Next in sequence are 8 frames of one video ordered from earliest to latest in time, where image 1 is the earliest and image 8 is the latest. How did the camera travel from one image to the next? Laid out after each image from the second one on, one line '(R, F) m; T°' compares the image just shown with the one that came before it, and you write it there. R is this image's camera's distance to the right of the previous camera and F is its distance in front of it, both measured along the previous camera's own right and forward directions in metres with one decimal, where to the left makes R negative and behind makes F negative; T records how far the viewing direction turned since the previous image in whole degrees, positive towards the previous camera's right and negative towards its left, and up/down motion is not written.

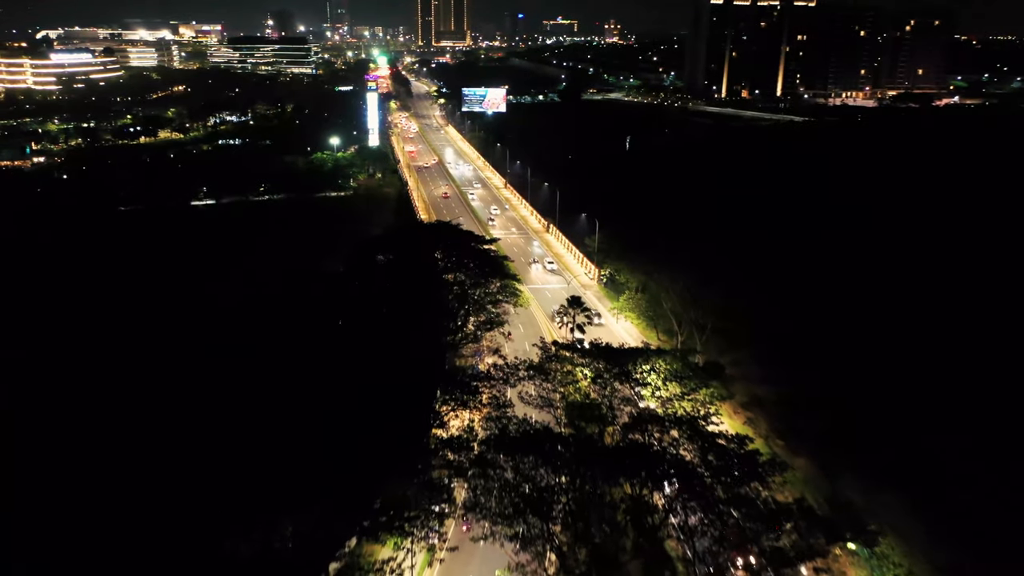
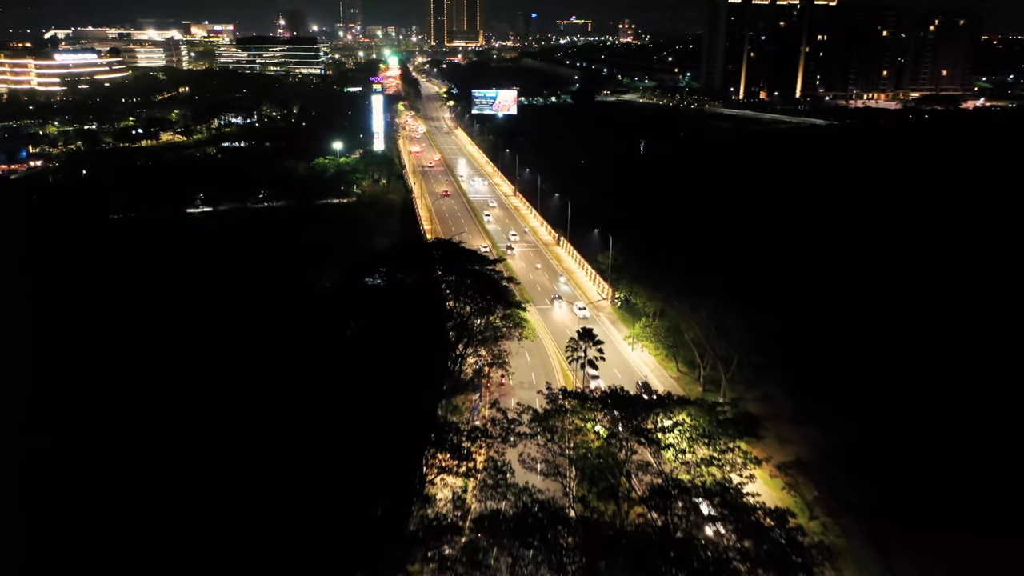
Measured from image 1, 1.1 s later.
(+0.2, +2.3) m; -1°
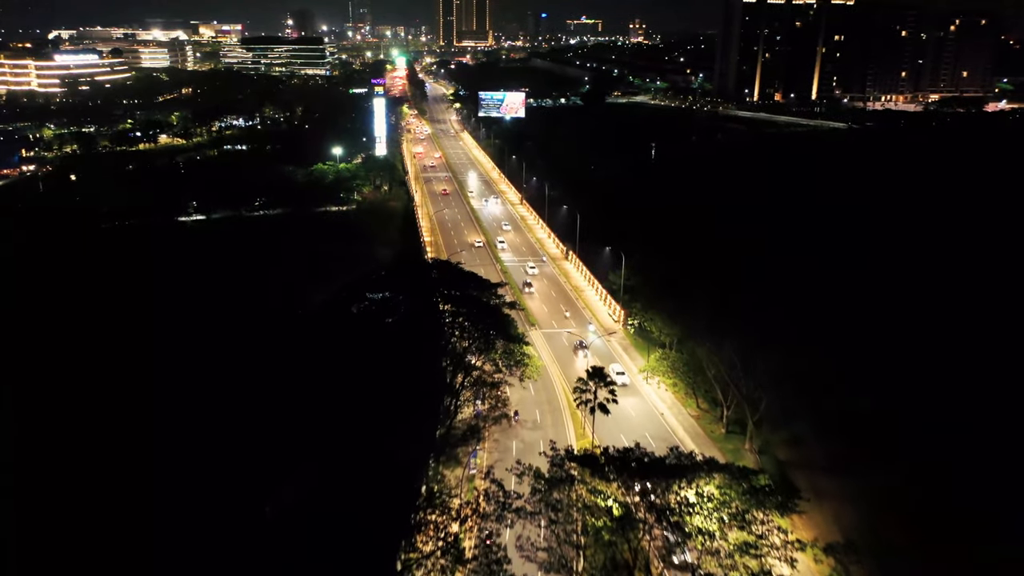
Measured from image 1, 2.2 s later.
(+0.2, +2.2) m; -1°
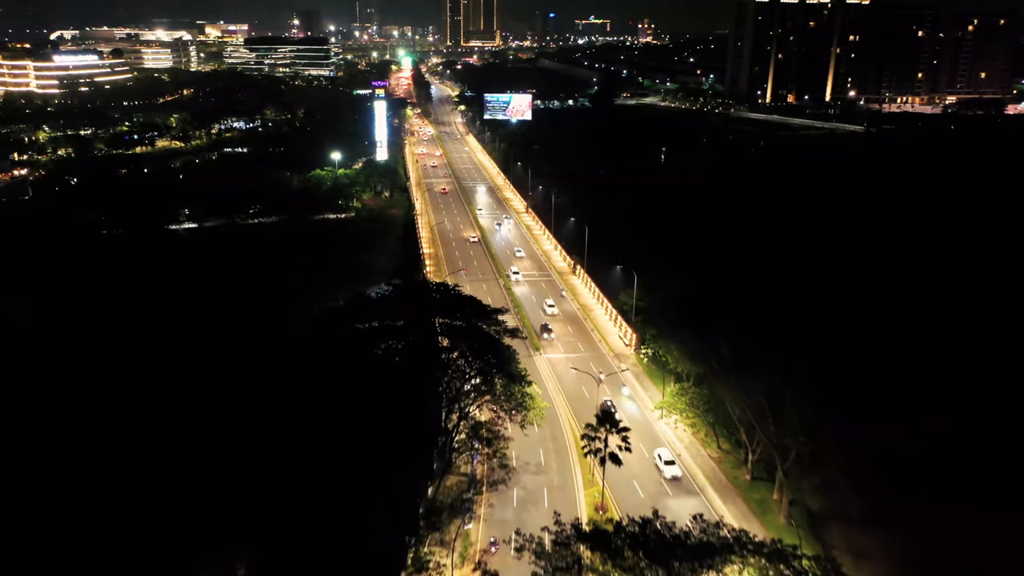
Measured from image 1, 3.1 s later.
(+0.1, +2.0) m; -1°
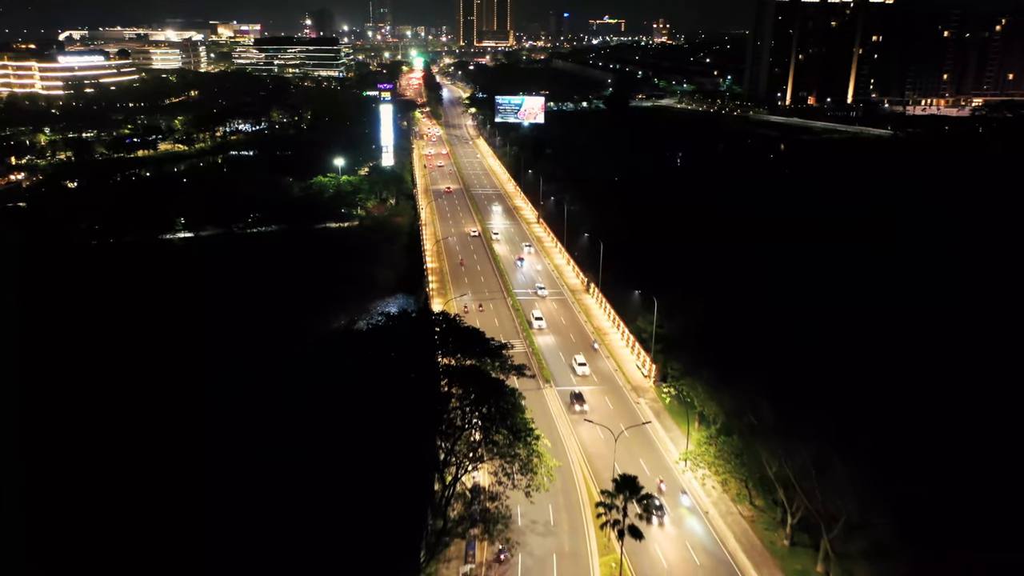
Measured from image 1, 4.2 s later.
(+0.1, +2.2) m; -1°
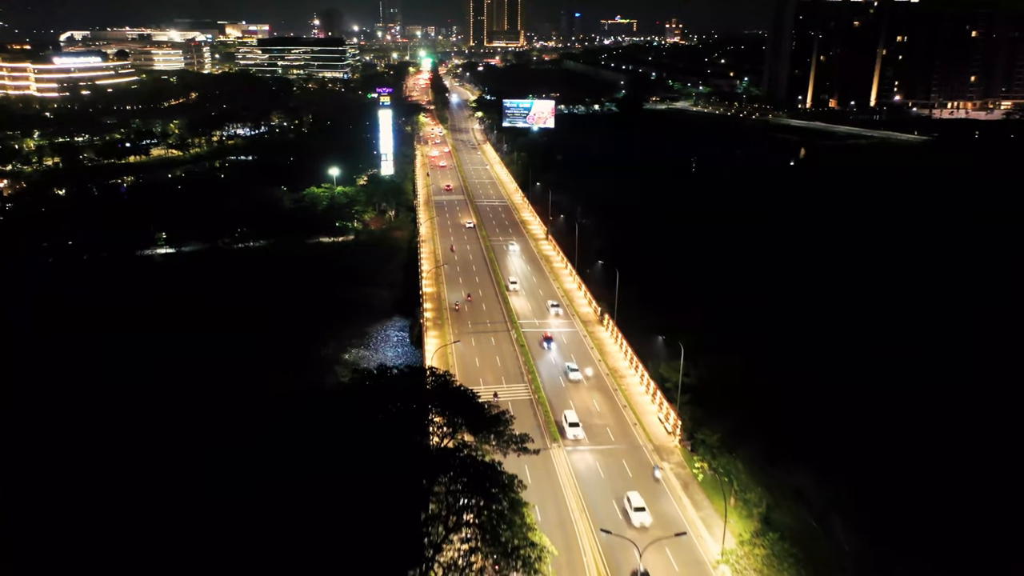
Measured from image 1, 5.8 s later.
(+0.2, +3.2) m; -1°
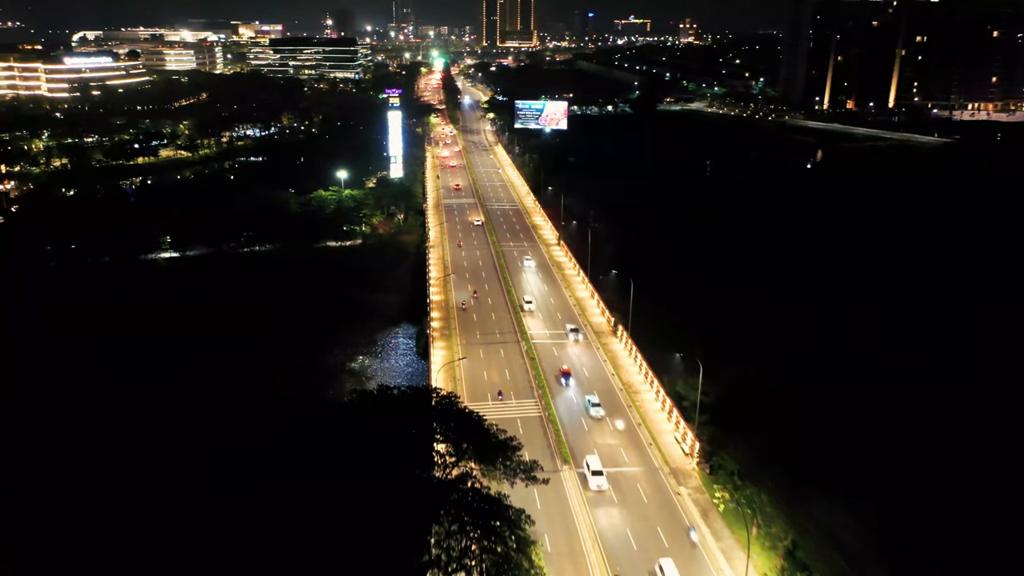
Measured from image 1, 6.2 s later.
(0.0, +1.0) m; -1°
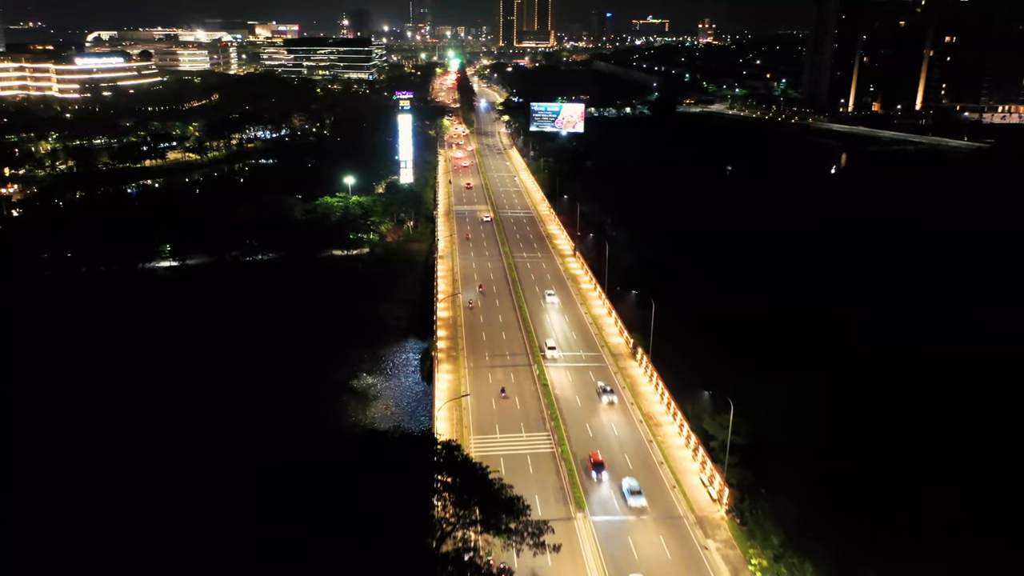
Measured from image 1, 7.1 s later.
(+0.1, +1.8) m; -1°
